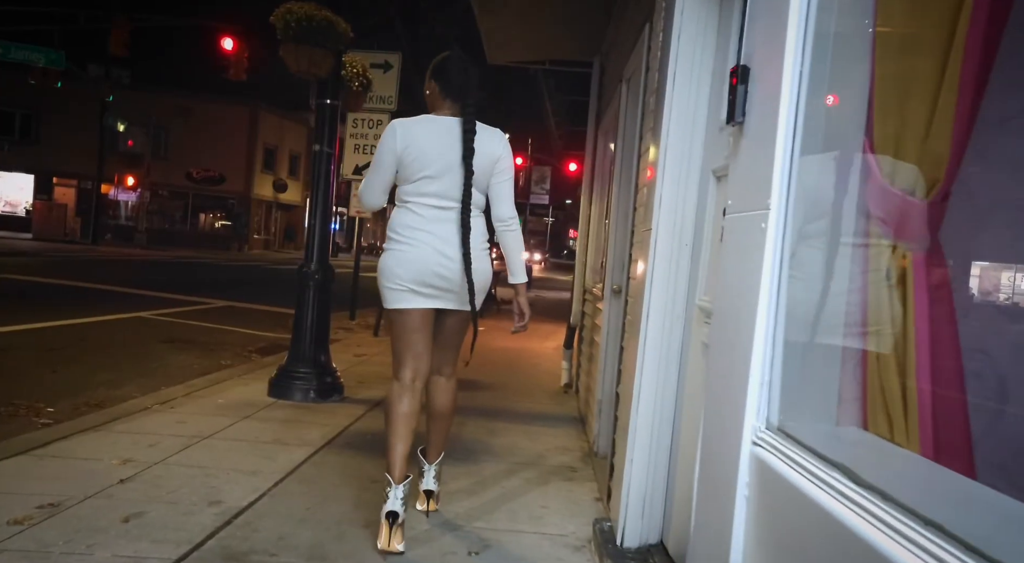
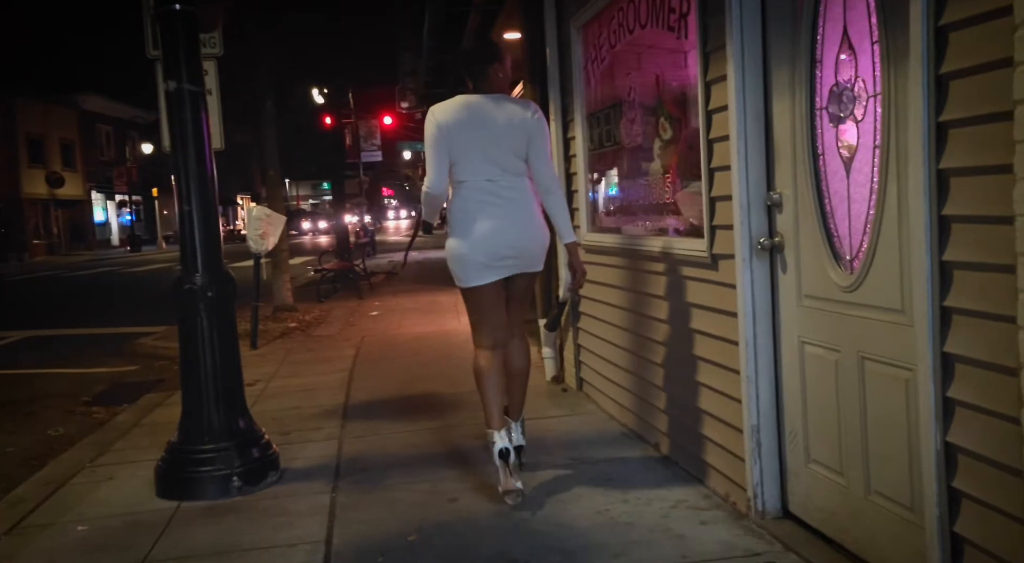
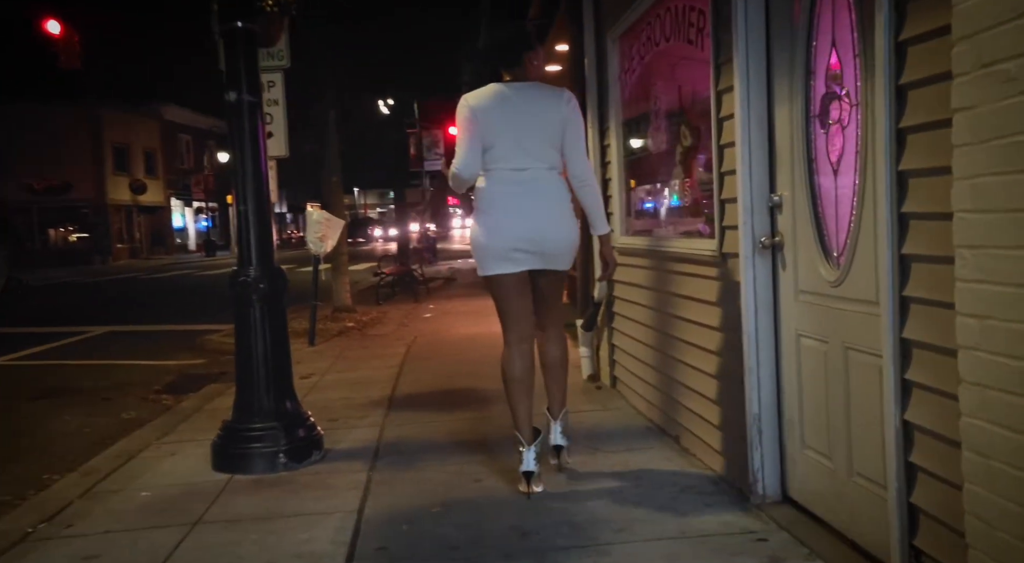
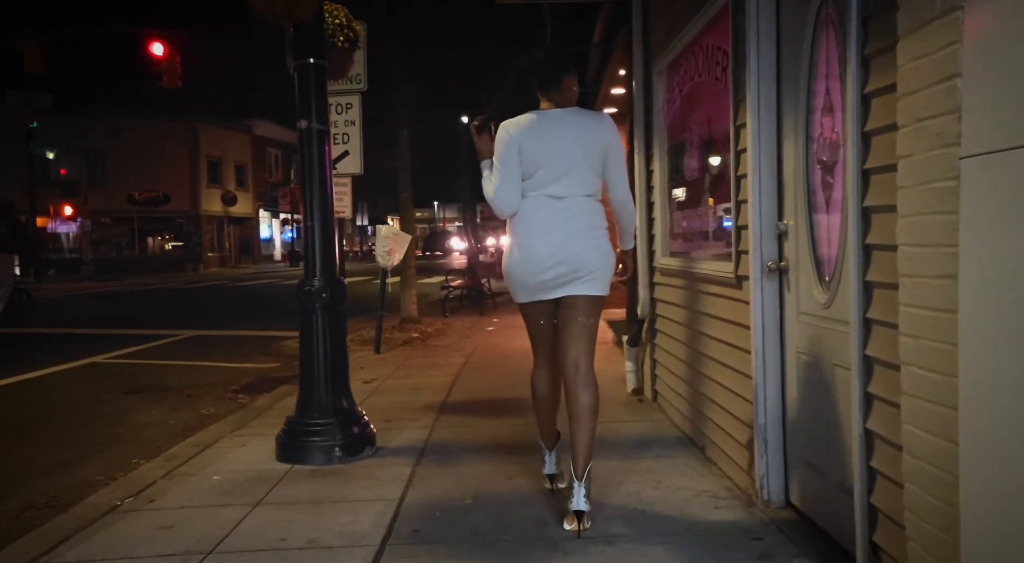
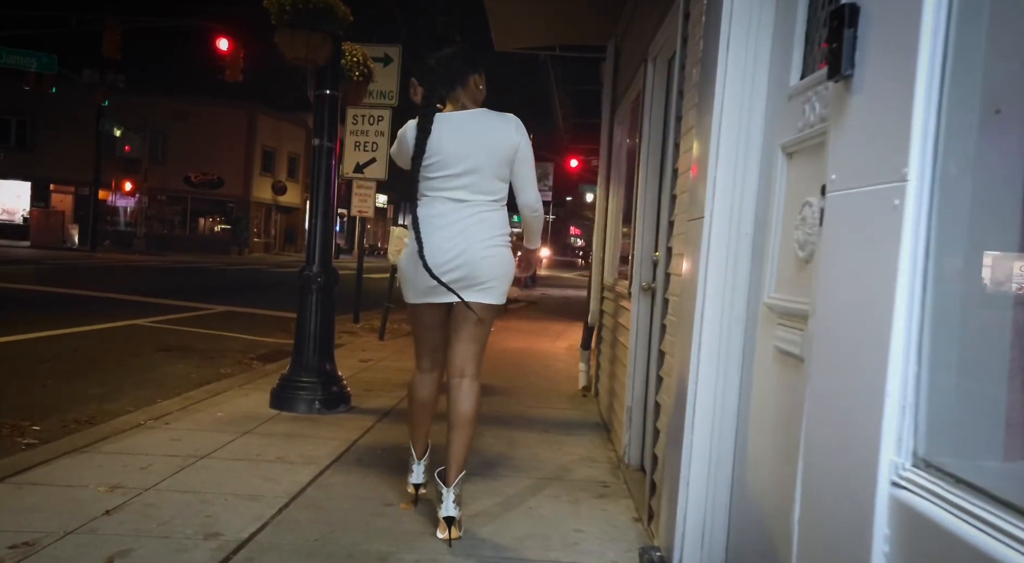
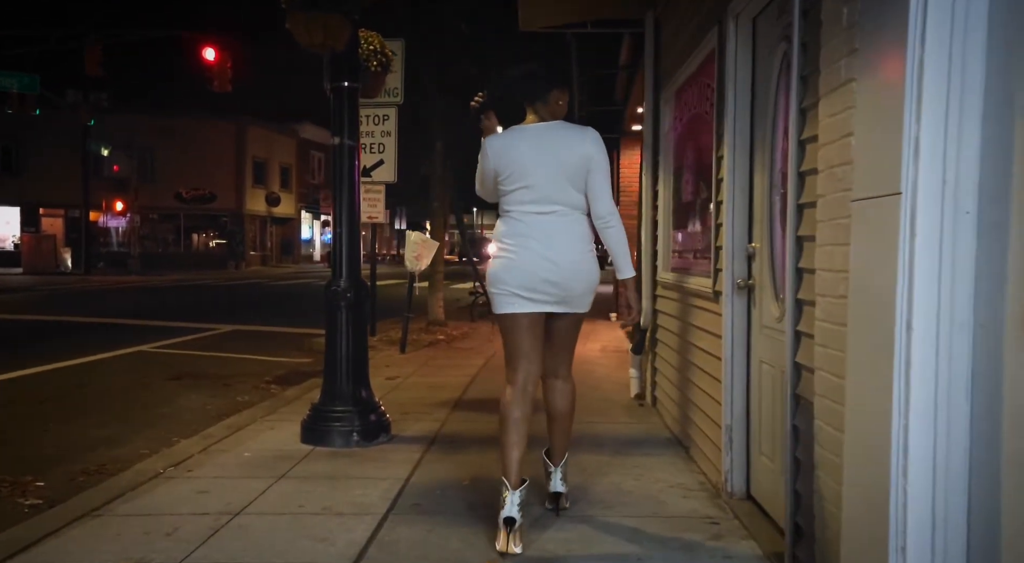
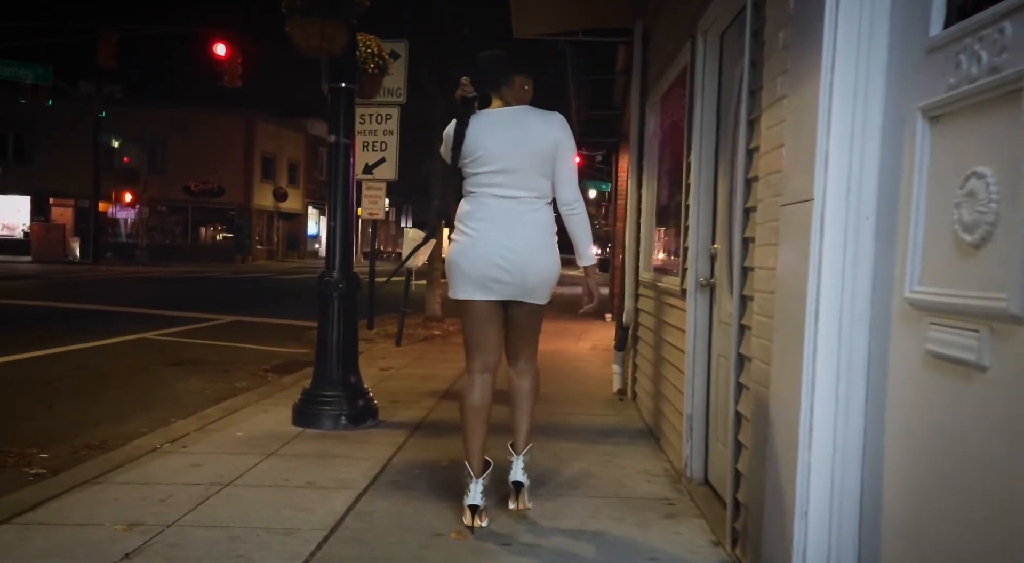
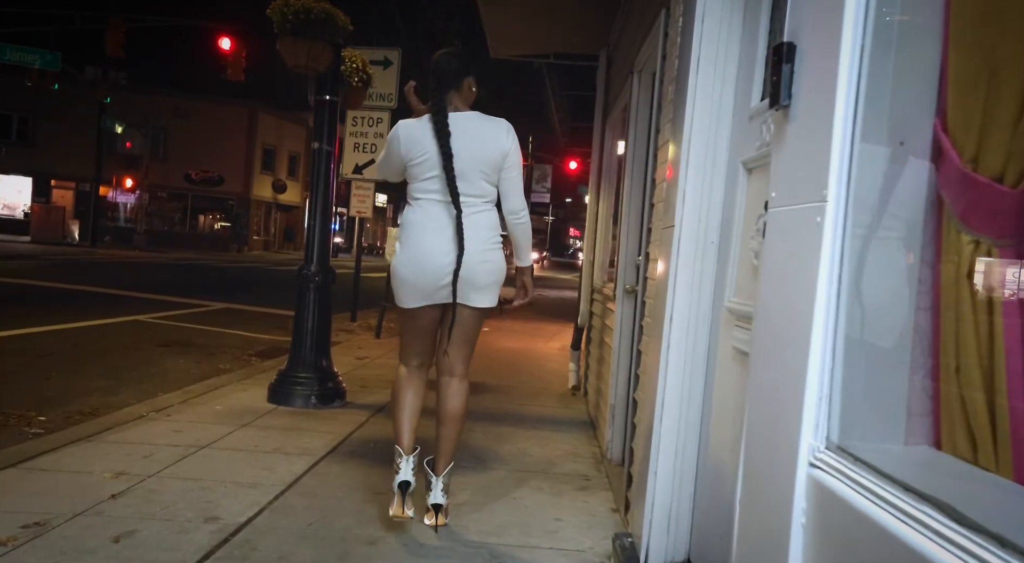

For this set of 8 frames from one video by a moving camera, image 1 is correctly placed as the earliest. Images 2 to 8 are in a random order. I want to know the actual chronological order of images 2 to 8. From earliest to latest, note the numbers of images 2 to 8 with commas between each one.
8, 5, 7, 6, 4, 3, 2
